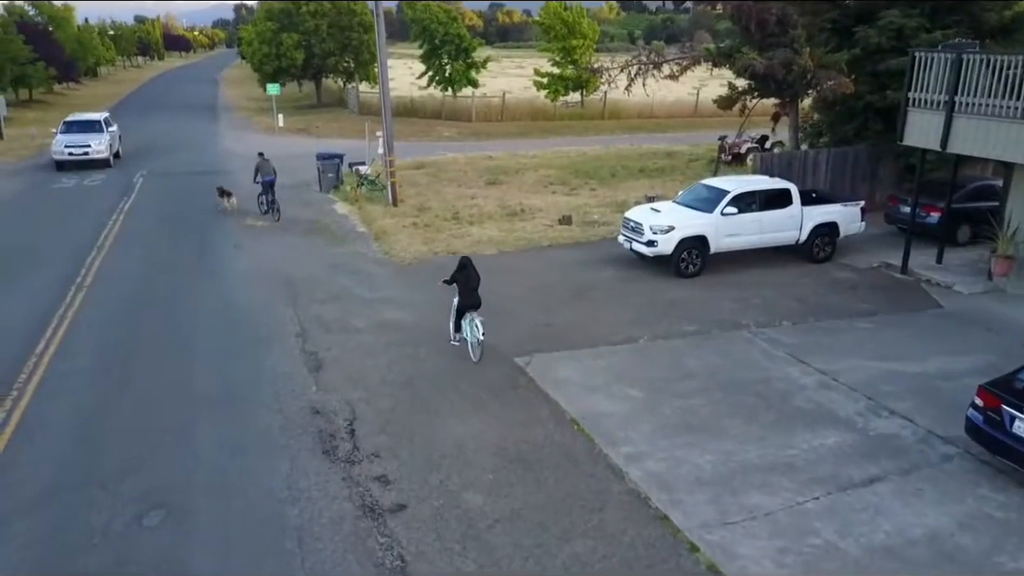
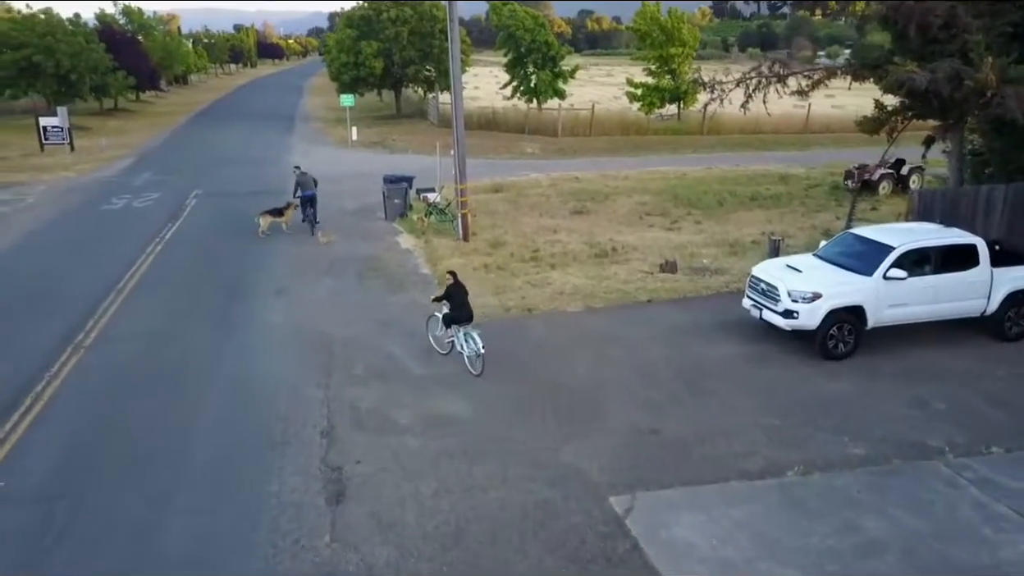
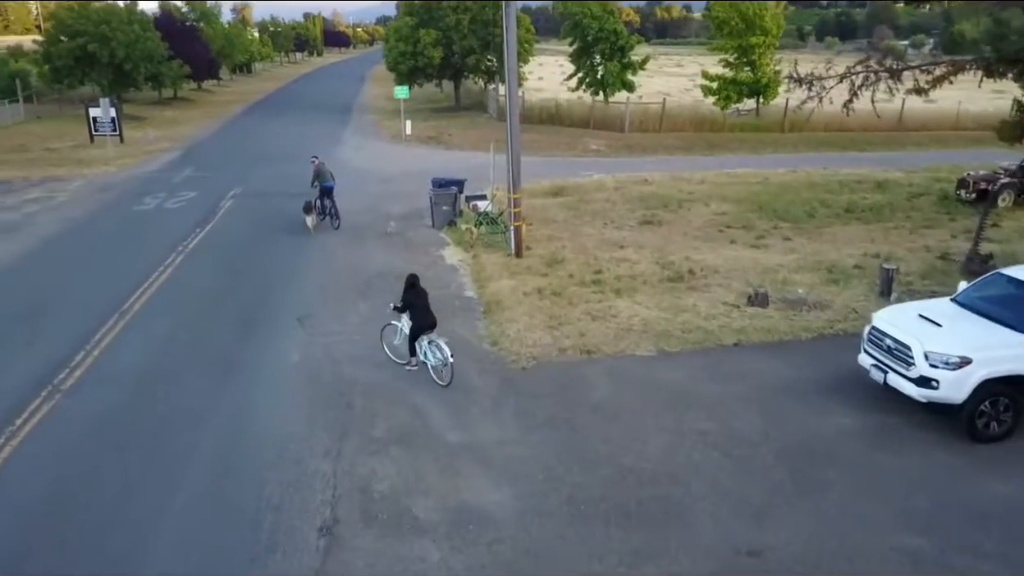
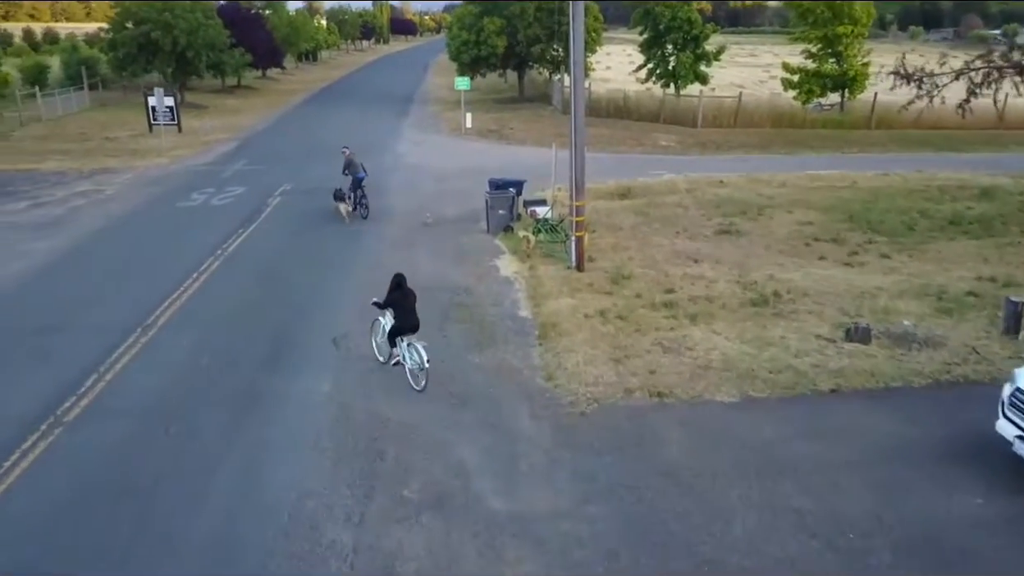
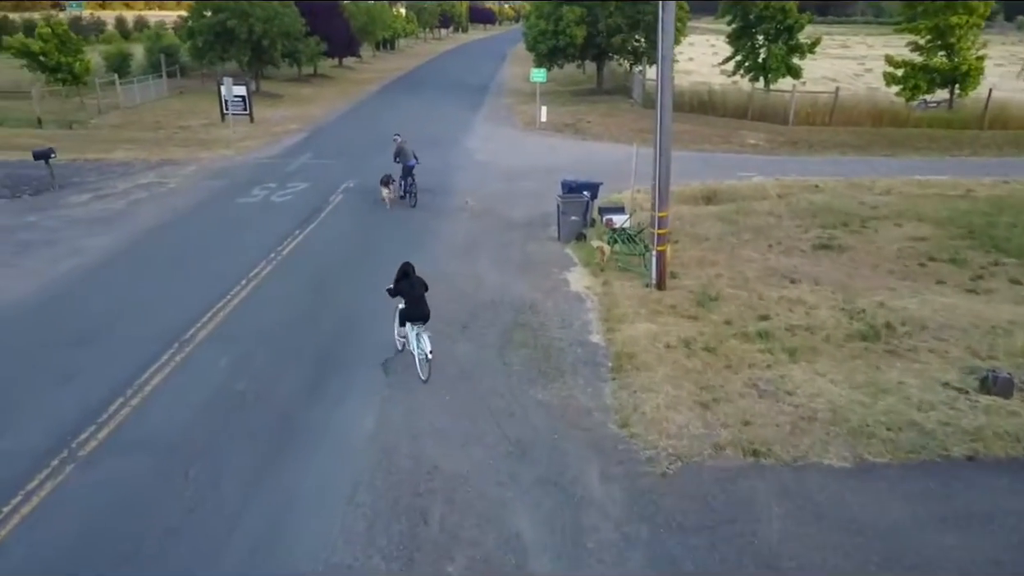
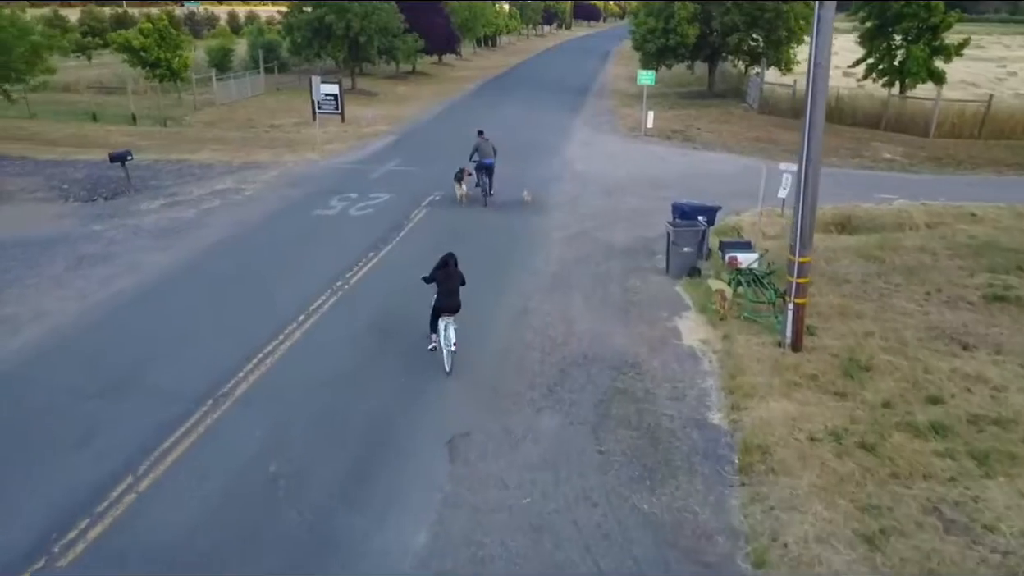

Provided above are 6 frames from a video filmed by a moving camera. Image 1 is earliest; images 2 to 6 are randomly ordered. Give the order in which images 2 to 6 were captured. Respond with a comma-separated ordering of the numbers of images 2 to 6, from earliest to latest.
2, 3, 4, 5, 6
